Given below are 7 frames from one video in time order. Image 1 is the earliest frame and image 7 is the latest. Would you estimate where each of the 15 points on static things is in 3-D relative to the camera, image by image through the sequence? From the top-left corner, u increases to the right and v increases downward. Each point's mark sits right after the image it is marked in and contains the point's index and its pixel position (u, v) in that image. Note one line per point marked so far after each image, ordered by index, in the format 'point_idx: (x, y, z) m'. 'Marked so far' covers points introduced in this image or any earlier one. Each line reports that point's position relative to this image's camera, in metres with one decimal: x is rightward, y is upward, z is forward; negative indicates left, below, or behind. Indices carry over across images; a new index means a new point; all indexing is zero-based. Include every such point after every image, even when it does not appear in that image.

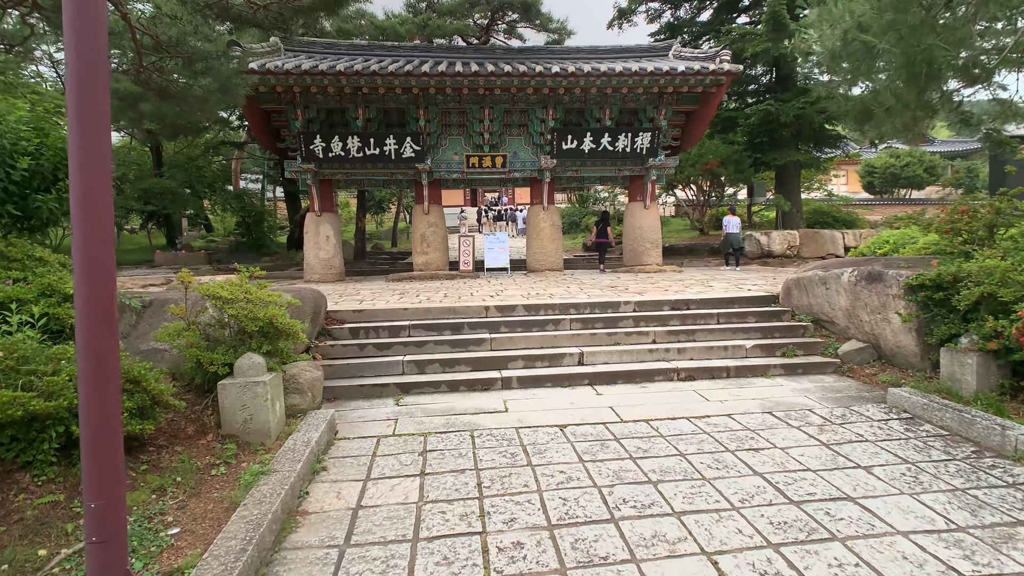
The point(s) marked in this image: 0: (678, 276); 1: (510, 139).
0: (+2.7, +0.2, +9.5) m
1: (0.0, +3.0, +11.8) m
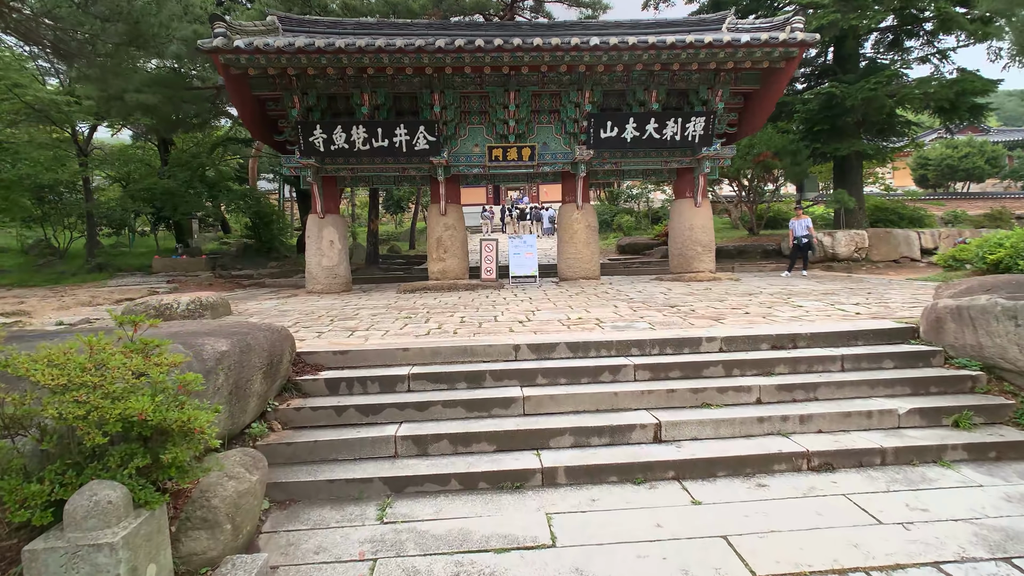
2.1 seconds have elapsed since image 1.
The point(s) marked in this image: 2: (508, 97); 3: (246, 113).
0: (+3.1, -0.1, +7.9) m
1: (+0.5, +2.8, +10.2) m
2: (-0.1, +3.1, +9.6) m
3: (-4.3, +2.8, +9.4) m
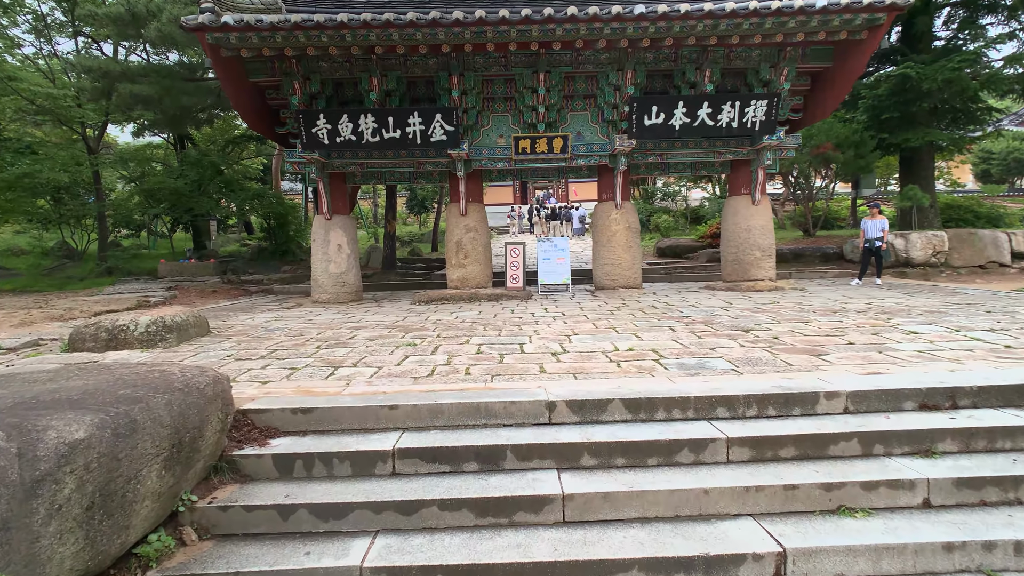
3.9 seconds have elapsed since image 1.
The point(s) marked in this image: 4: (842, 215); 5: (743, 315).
0: (+3.4, -0.2, +6.5) m
1: (+0.9, +2.7, +9.0) m
2: (+0.4, +3.0, +8.4) m
3: (-3.9, +2.6, +8.4) m
4: (+9.8, +2.2, +17.4) m
5: (+2.4, -0.3, +5.9) m
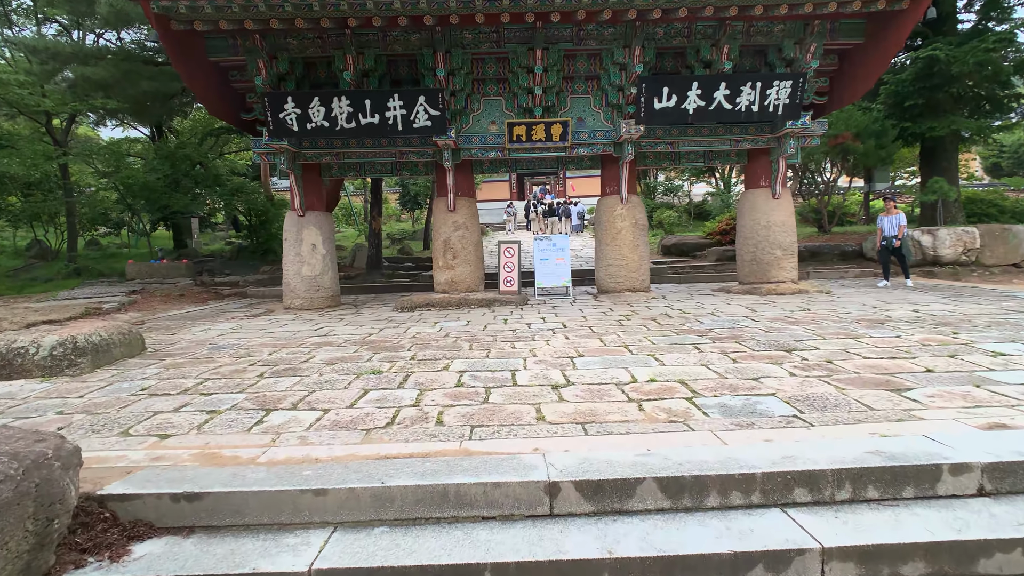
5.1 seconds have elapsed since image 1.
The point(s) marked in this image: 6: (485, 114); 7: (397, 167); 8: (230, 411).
0: (+3.4, -0.3, +5.6) m
1: (+0.8, +2.6, +8.0) m
2: (+0.3, +2.9, +7.4) m
3: (-4.0, +2.5, +7.5) m
4: (+9.7, +2.2, +16.5) m
5: (+2.3, -0.4, +5.0) m
6: (-0.4, +2.4, +8.0) m
7: (-1.7, +1.8, +8.6) m
8: (-1.4, -0.6, +3.0) m
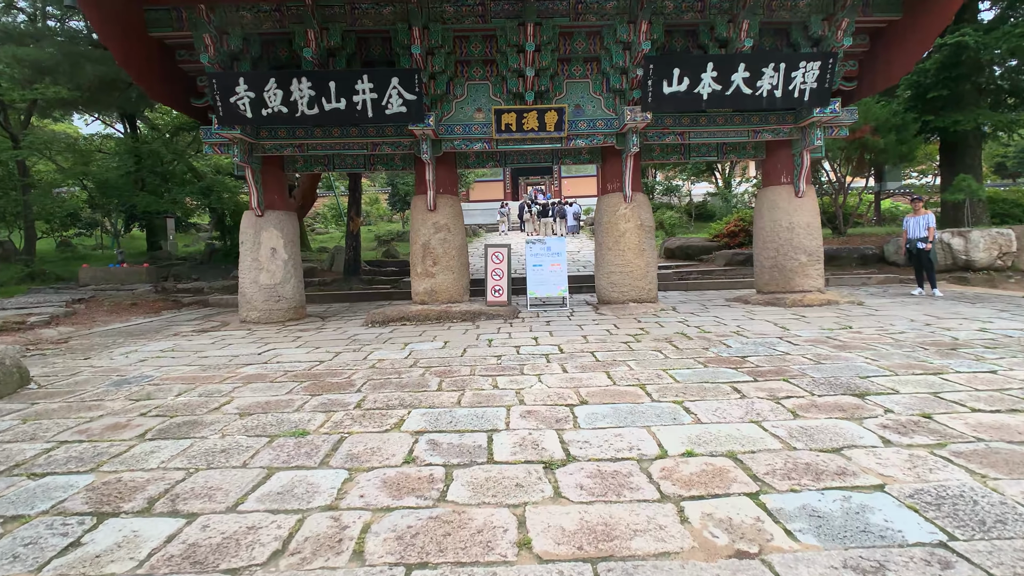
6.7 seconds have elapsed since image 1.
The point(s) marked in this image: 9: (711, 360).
0: (+3.2, -0.4, +4.6) m
1: (+0.7, +2.5, +7.0) m
2: (+0.1, +2.8, +6.4) m
3: (-4.1, +2.4, +6.4) m
4: (+9.5, +2.1, +15.6) m
5: (+2.2, -0.5, +4.0) m
6: (-0.5, +2.3, +7.0) m
7: (-1.8, +1.6, +7.5) m
8: (-1.5, -0.8, +1.9) m
9: (+1.4, -0.5, +4.1) m
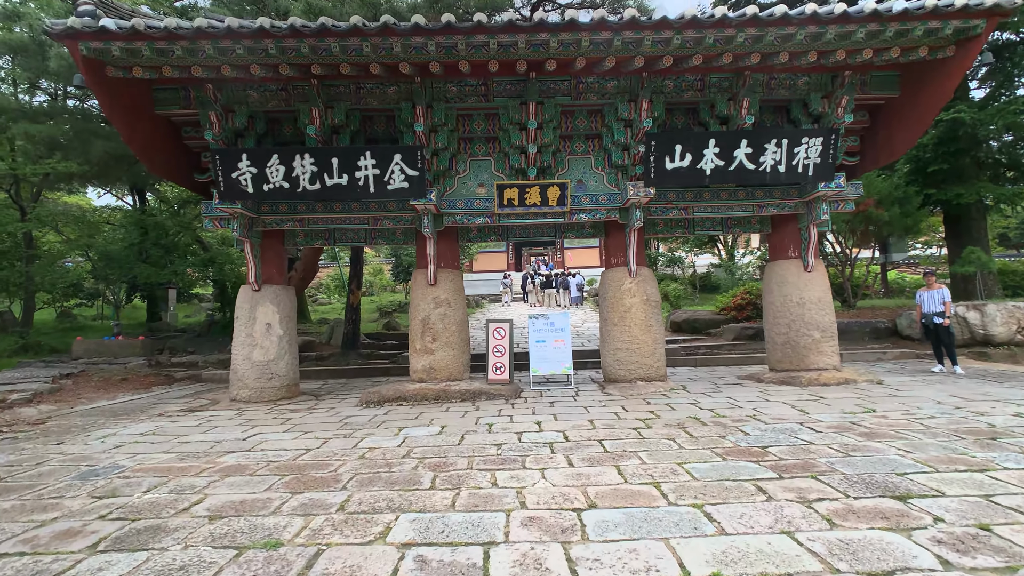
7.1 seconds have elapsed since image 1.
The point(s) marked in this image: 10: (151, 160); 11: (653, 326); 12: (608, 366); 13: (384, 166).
0: (+3.2, -1.0, +4.3) m
1: (+0.7, +1.6, +7.0) m
2: (+0.2, +2.0, +6.5) m
3: (-4.1, +1.6, +6.4) m
4: (+9.5, +0.2, +15.4) m
5: (+2.2, -1.0, +3.7) m
6: (-0.5, +1.4, +7.0) m
7: (-1.8, +0.7, +7.5) m
8: (-1.5, -1.0, +1.6) m
9: (+1.4, -1.0, +3.7) m
10: (-4.1, +1.4, +6.6) m
11: (+1.6, -0.4, +6.8) m
12: (+1.2, -0.9, +6.9) m
13: (-1.4, +1.3, +6.3) m
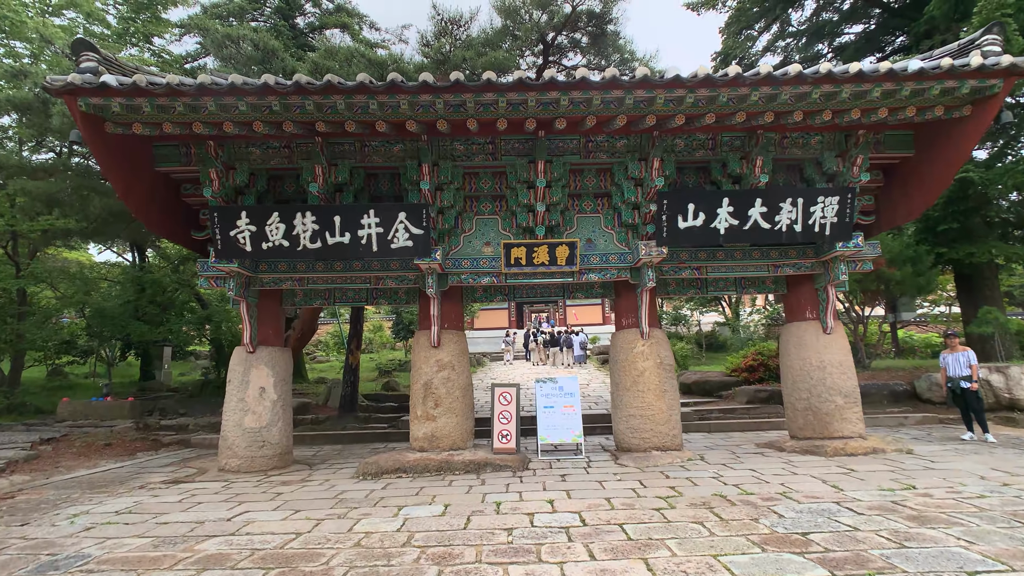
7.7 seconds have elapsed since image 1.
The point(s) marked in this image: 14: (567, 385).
0: (+3.3, -1.5, +3.9) m
1: (+0.8, +0.8, +6.9) m
2: (+0.2, +1.3, +6.4) m
3: (-4.0, +0.9, +6.3) m
4: (+9.6, -1.4, +15.1) m
5: (+2.3, -1.4, +3.3) m
6: (-0.4, +0.6, +6.8) m
7: (-1.7, -0.1, +7.2) m
8: (-1.5, -1.2, +1.2) m
9: (+1.5, -1.4, +3.4) m
10: (-4.0, +0.8, +6.4) m
11: (+1.7, -1.1, +6.4) m
12: (+1.2, -1.6, +6.5) m
13: (-1.3, +0.7, +6.1) m
14: (+0.6, -1.1, +6.6) m
